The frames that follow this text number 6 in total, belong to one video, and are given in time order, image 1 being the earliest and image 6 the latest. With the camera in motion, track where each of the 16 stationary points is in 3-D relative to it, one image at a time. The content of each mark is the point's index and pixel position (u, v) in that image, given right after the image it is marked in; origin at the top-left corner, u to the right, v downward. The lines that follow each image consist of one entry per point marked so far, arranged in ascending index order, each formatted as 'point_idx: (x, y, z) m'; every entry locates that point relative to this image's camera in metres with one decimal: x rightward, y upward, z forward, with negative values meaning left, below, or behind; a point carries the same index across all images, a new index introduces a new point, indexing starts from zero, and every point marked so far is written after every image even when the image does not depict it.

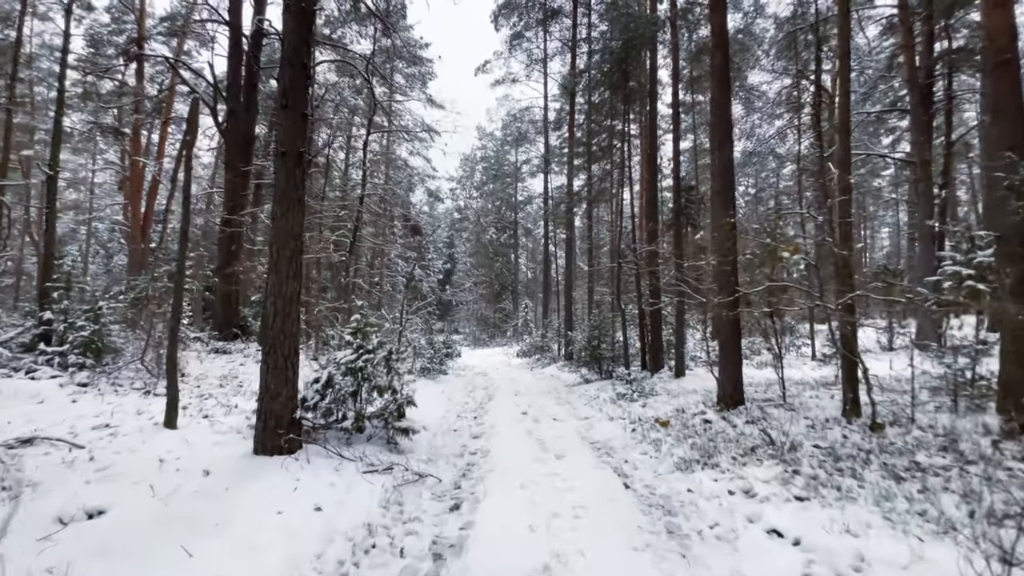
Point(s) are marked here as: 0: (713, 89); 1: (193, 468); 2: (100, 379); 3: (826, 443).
0: (+2.8, +2.7, +6.6) m
1: (-2.4, -1.3, +3.5) m
2: (-5.3, -1.2, +6.1) m
3: (+2.8, -1.4, +4.3) m
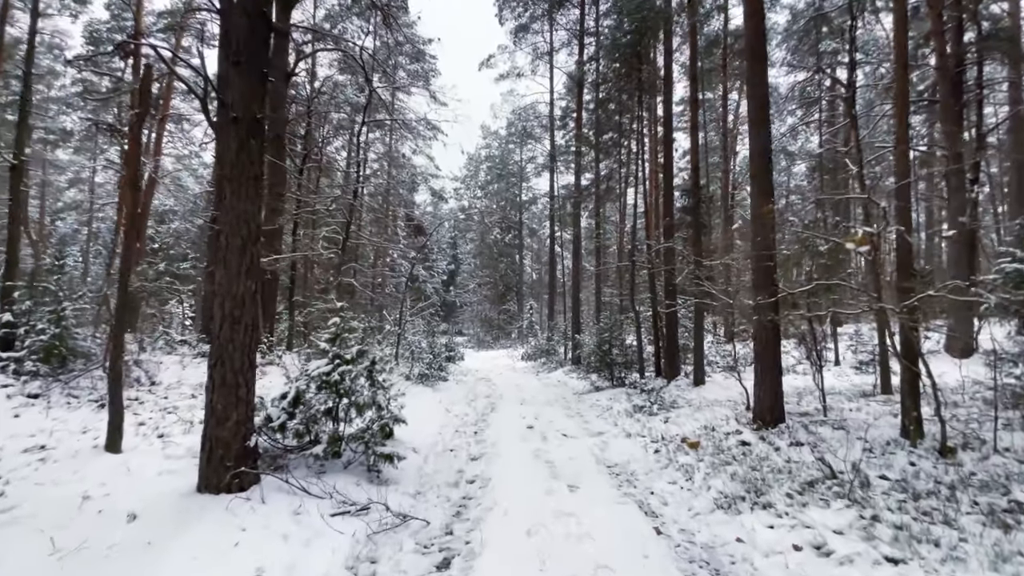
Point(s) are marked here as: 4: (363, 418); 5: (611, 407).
0: (+2.9, +2.8, +5.8) m
1: (-2.3, -1.3, +2.8) m
2: (-5.2, -1.2, +5.4) m
3: (+2.8, -1.4, +3.5) m
4: (-1.2, -1.1, +3.9) m
5: (+1.5, -1.8, +7.1) m
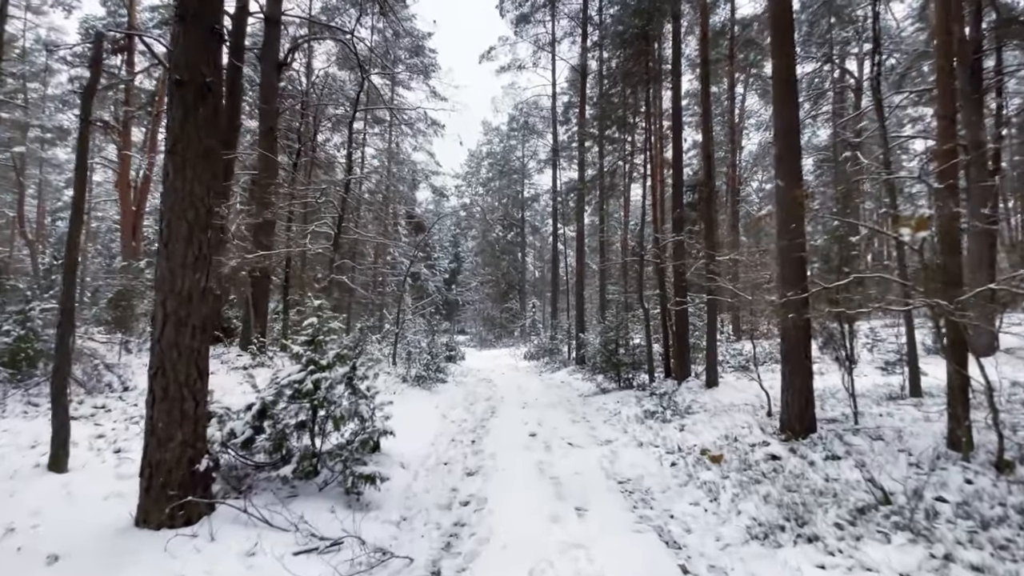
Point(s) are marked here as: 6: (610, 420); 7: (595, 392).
0: (+2.9, +2.8, +5.3) m
1: (-2.3, -1.3, +2.4) m
2: (-5.2, -1.1, +5.0) m
3: (+2.8, -1.3, +3.0) m
4: (-1.2, -1.1, +3.5) m
5: (+1.5, -1.7, +6.6) m
6: (+1.3, -1.7, +6.2) m
7: (+1.5, -1.9, +8.8) m
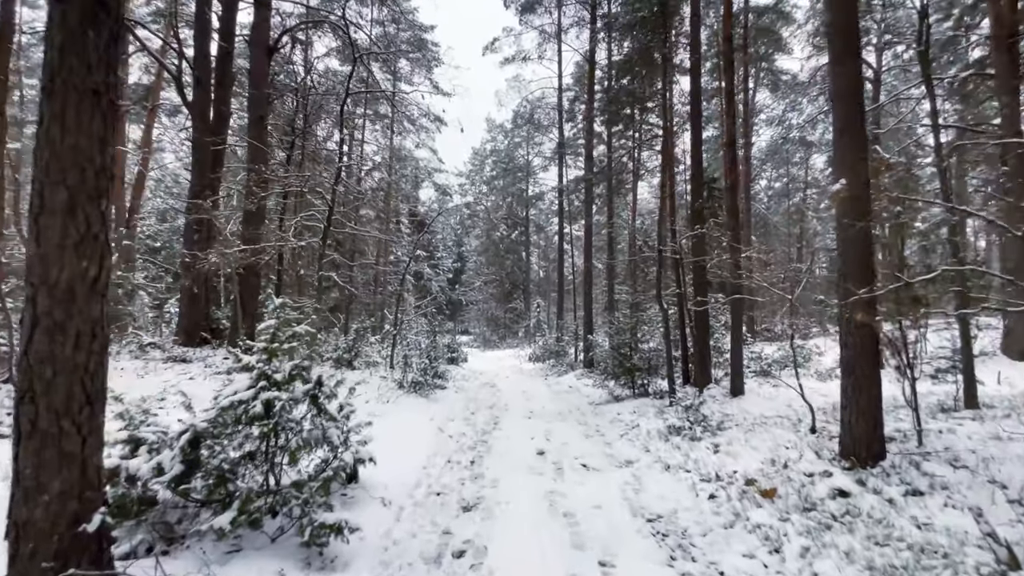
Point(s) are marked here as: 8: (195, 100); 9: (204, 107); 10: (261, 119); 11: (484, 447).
0: (+2.9, +2.8, +4.6) m
1: (-2.3, -1.3, +1.7) m
2: (-5.2, -1.1, +4.3) m
3: (+2.9, -1.3, +2.3) m
4: (-1.2, -1.0, +2.8) m
5: (+1.5, -1.7, +5.9) m
6: (+1.3, -1.7, +5.5) m
7: (+1.6, -1.9, +8.1) m
8: (-6.9, +4.1, +10.4) m
9: (-6.8, +4.0, +10.4) m
10: (-5.4, +3.7, +10.3) m
11: (-0.3, -1.7, +5.2) m
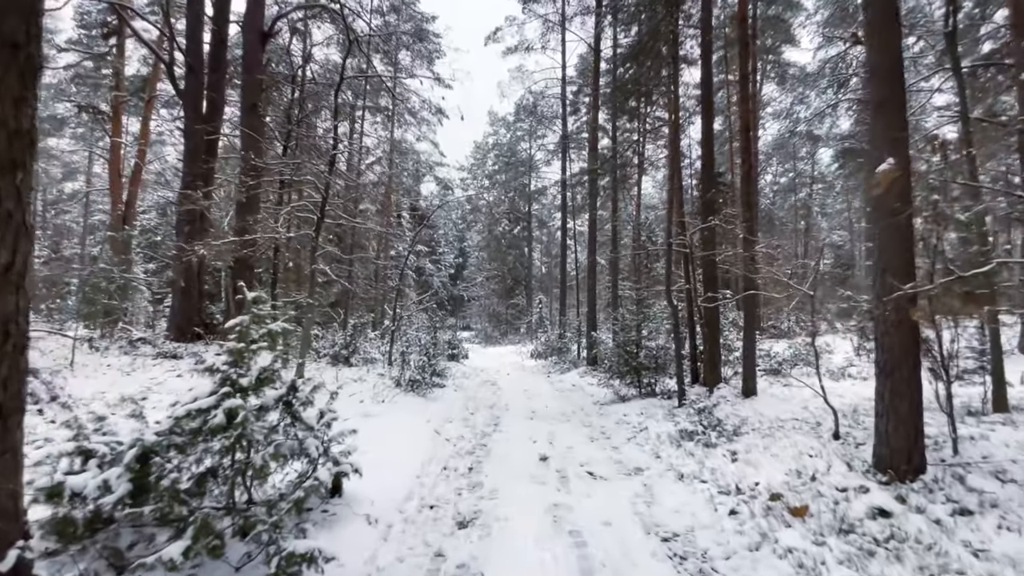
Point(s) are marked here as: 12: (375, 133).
0: (+2.9, +2.9, +4.2) m
1: (-2.3, -1.2, +1.4) m
2: (-5.2, -1.0, +4.0) m
3: (+2.9, -1.3, +2.0) m
4: (-1.2, -1.0, +2.5) m
5: (+1.6, -1.6, +5.5) m
6: (+1.4, -1.6, +5.2) m
7: (+1.6, -1.8, +7.8) m
8: (-6.8, +4.3, +10.0) m
9: (-6.7, +4.1, +10.1) m
10: (-5.4, +3.8, +9.9) m
11: (-0.3, -1.7, +4.9) m
12: (-5.1, +5.9, +17.7) m
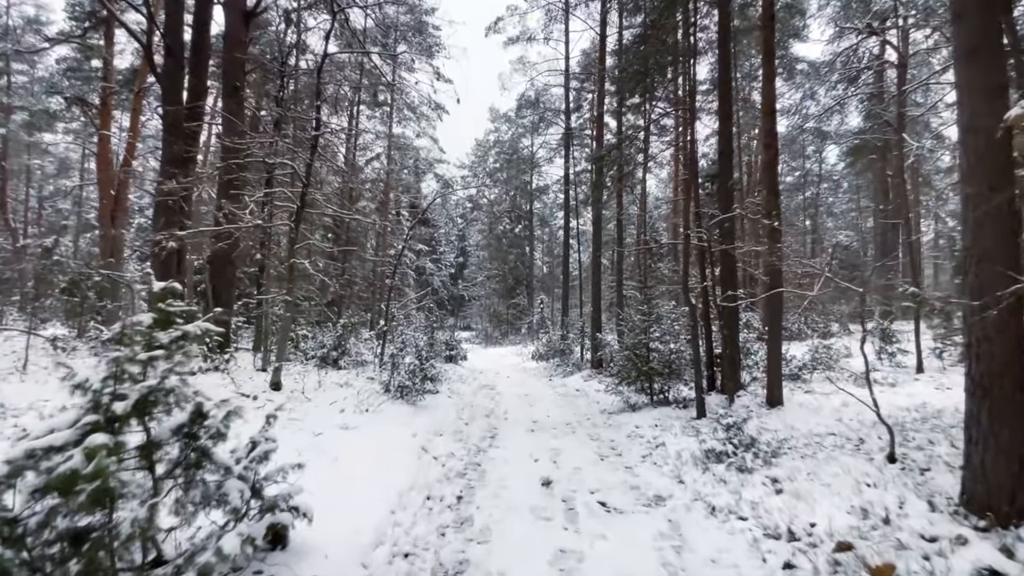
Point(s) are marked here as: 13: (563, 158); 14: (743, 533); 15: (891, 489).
0: (+2.9, +2.9, +3.6) m
1: (-2.4, -1.2, +0.7) m
2: (-5.2, -1.0, +3.4) m
3: (+2.8, -1.3, +1.3) m
4: (-1.2, -0.9, +1.8) m
5: (+1.5, -1.6, +4.9) m
6: (+1.3, -1.6, +4.5) m
7: (+1.6, -1.8, +7.1) m
8: (-6.8, +4.3, +9.4) m
9: (-6.7, +4.2, +9.4) m
10: (-5.4, +3.8, +9.3) m
11: (-0.3, -1.6, +4.2) m
12: (-5.1, +6.0, +17.1) m
13: (+2.2, +5.6, +20.0) m
14: (+1.5, -1.5, +3.0) m
15: (+2.9, -1.3, +3.5) m
